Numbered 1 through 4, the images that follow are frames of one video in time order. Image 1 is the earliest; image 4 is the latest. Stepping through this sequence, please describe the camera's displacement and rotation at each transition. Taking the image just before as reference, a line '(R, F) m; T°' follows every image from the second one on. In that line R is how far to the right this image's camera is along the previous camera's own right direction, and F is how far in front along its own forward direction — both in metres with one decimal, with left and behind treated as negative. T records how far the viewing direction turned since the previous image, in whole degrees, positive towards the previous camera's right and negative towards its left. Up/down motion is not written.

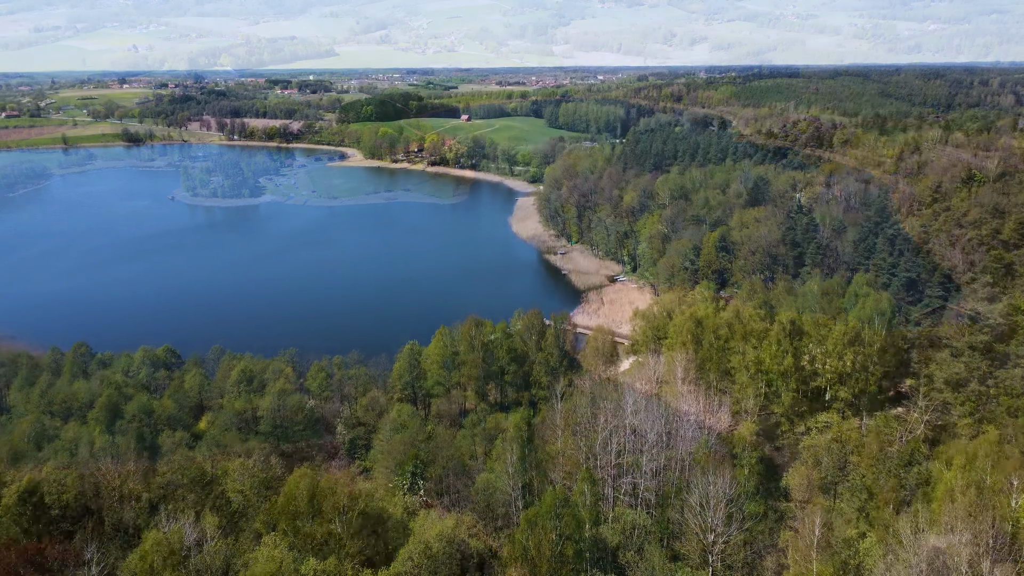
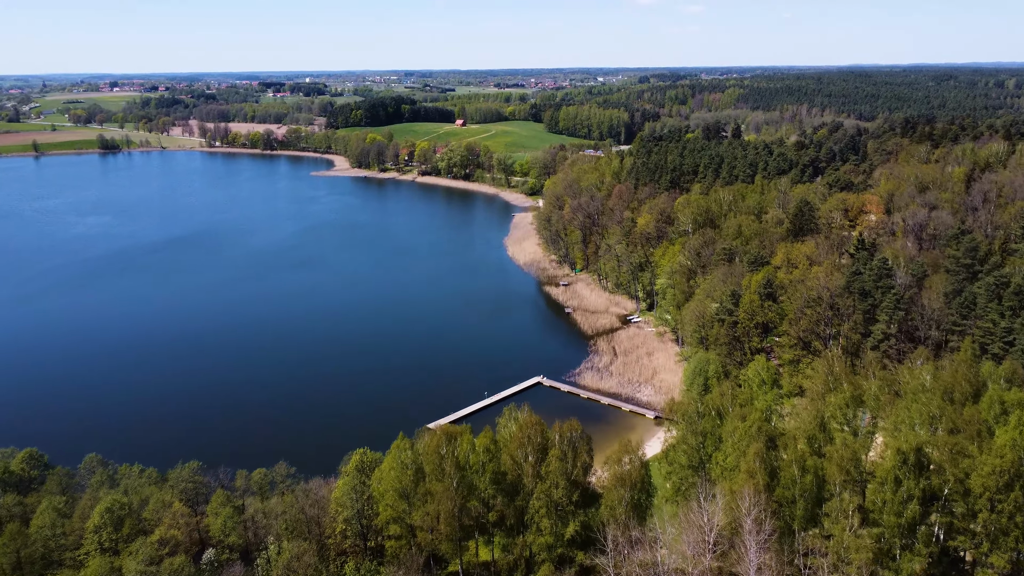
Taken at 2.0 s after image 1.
(+0.4, +8.9) m; 0°
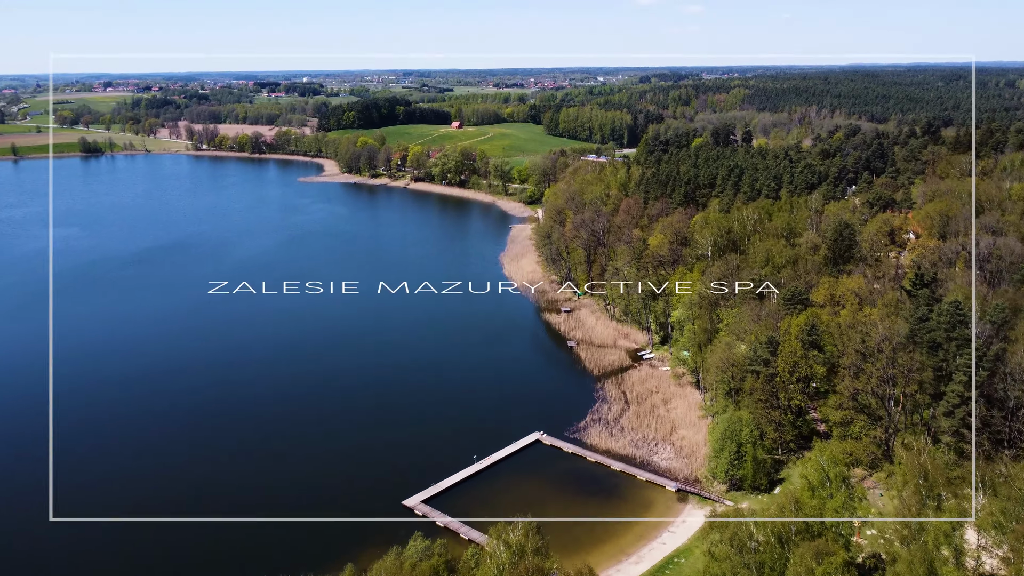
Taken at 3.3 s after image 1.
(+0.3, +5.8) m; 0°
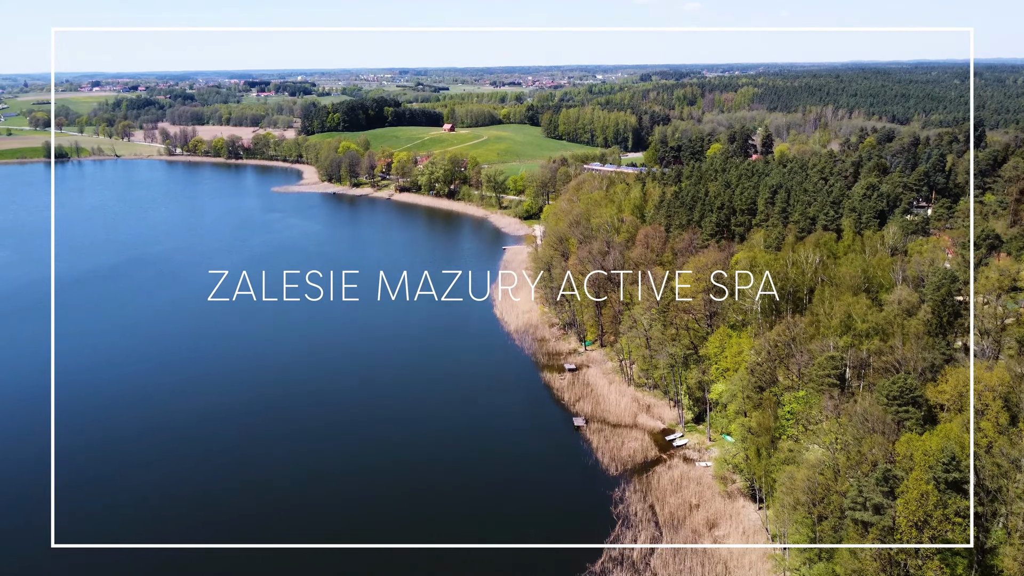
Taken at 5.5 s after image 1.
(+0.5, +10.1) m; 0°
